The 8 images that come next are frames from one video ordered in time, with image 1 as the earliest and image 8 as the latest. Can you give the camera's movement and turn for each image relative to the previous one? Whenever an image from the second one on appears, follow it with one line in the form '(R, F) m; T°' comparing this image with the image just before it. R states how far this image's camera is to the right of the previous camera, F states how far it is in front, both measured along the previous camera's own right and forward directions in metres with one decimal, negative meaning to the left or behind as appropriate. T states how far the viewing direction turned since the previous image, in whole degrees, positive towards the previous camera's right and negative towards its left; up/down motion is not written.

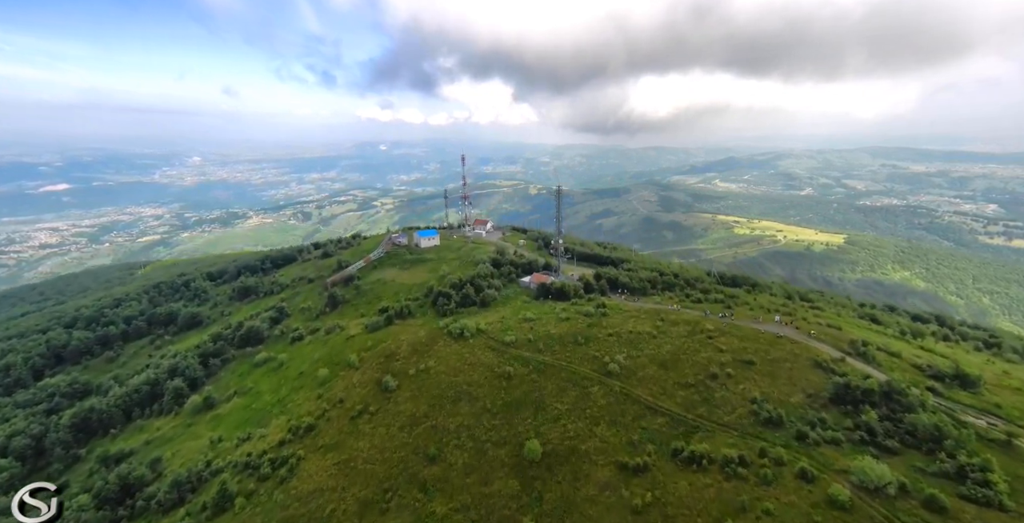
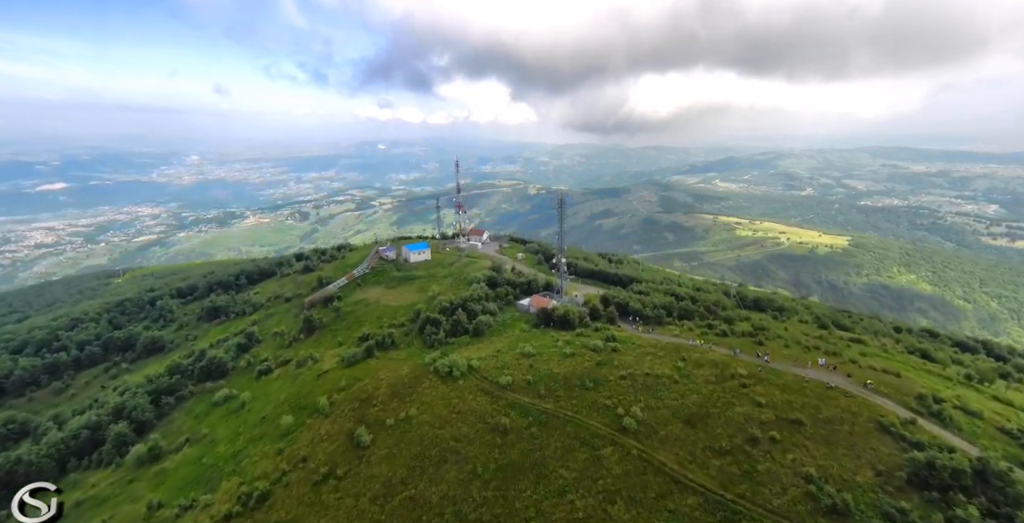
(+0.4, +10.3) m; 0°
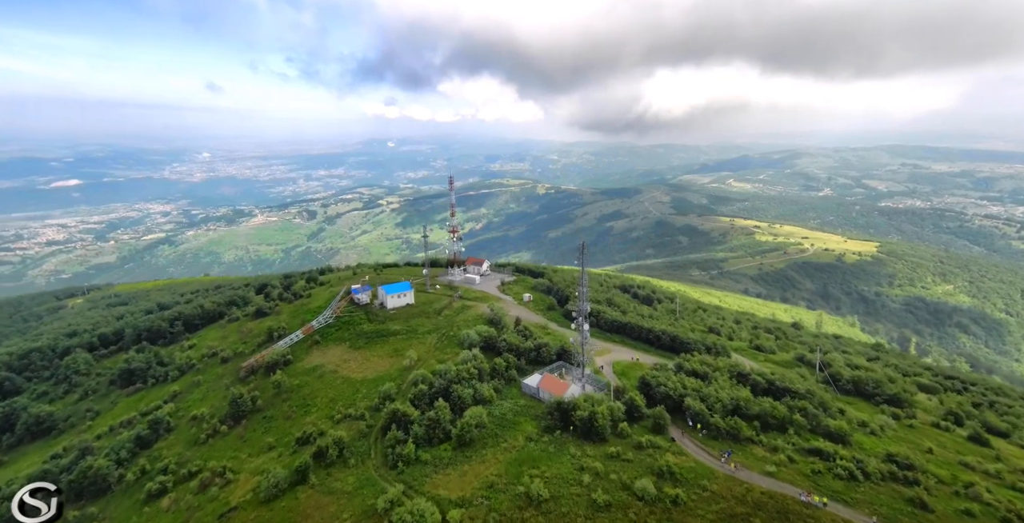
(+0.6, +24.2) m; -1°
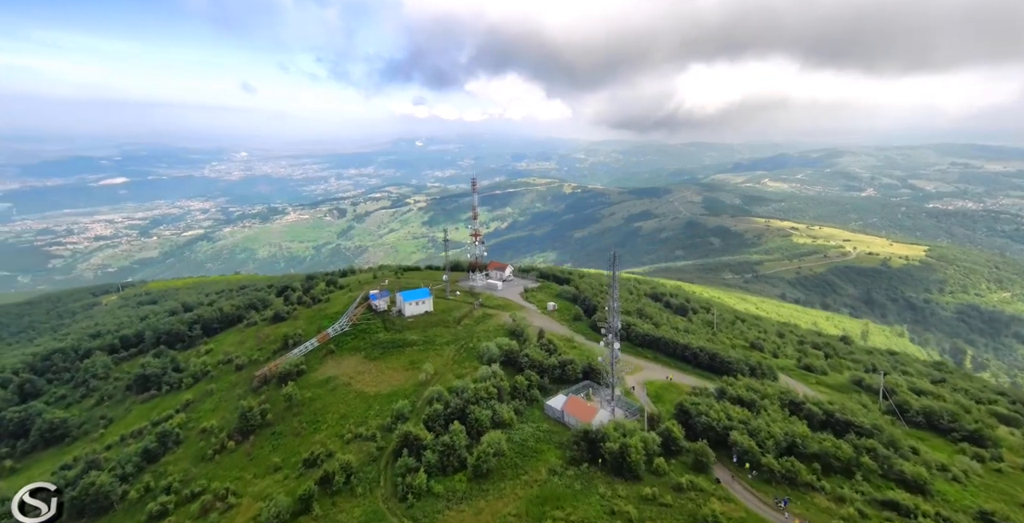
(+0.1, +5.1) m; -3°
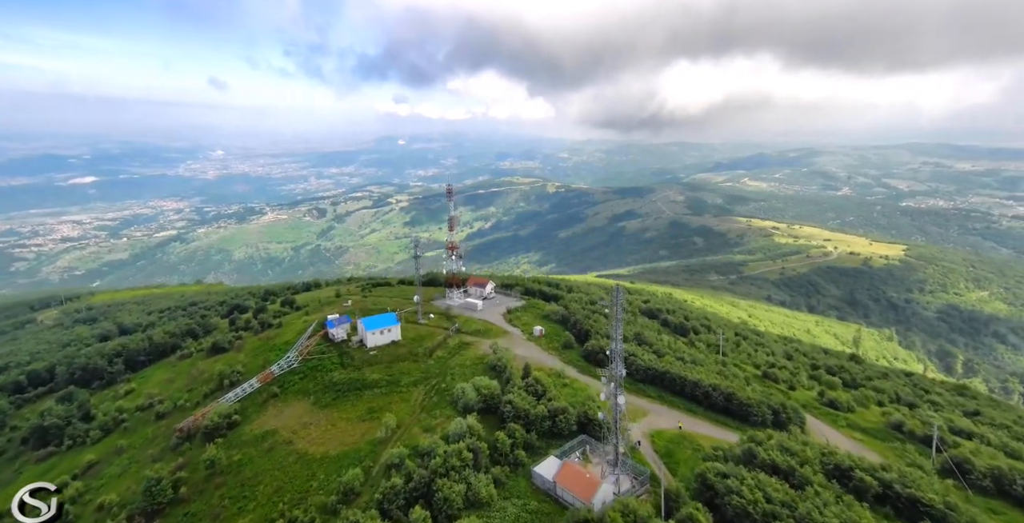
(+0.7, +11.5) m; +2°
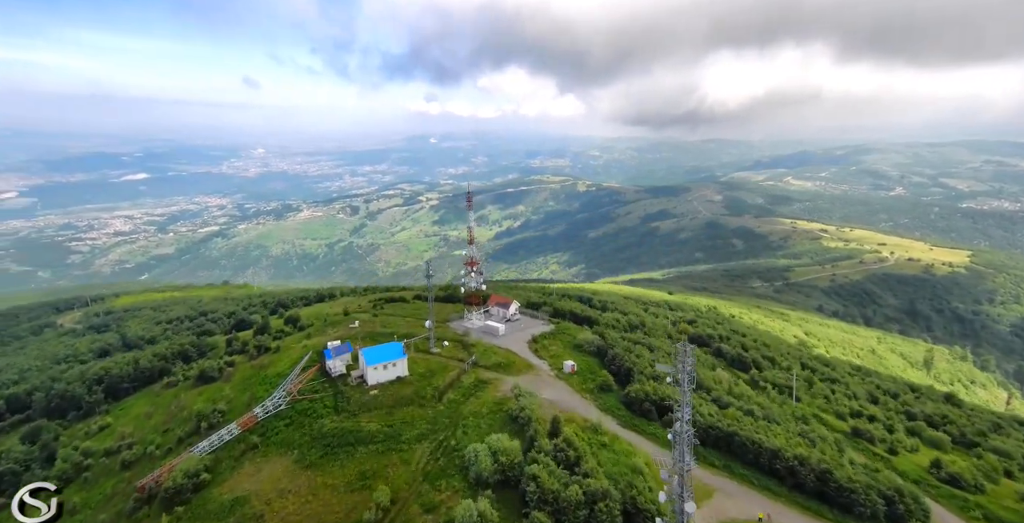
(+0.1, +12.0) m; -4°
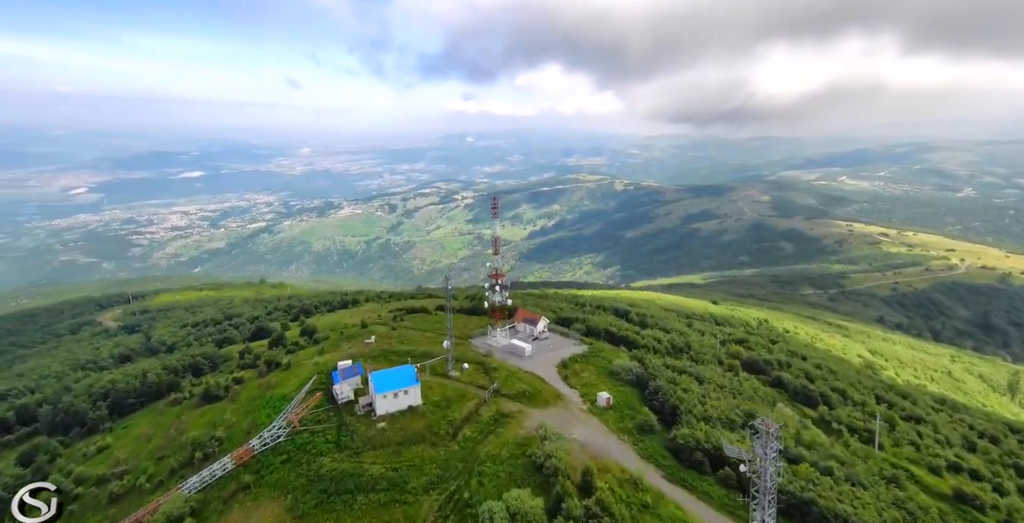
(+0.7, +7.8) m; -5°
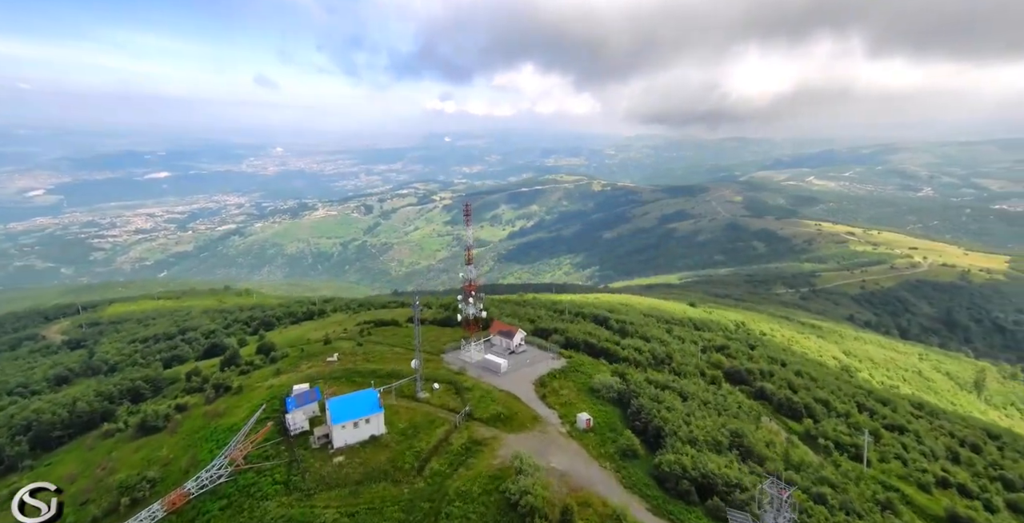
(+1.0, +4.4) m; +3°
